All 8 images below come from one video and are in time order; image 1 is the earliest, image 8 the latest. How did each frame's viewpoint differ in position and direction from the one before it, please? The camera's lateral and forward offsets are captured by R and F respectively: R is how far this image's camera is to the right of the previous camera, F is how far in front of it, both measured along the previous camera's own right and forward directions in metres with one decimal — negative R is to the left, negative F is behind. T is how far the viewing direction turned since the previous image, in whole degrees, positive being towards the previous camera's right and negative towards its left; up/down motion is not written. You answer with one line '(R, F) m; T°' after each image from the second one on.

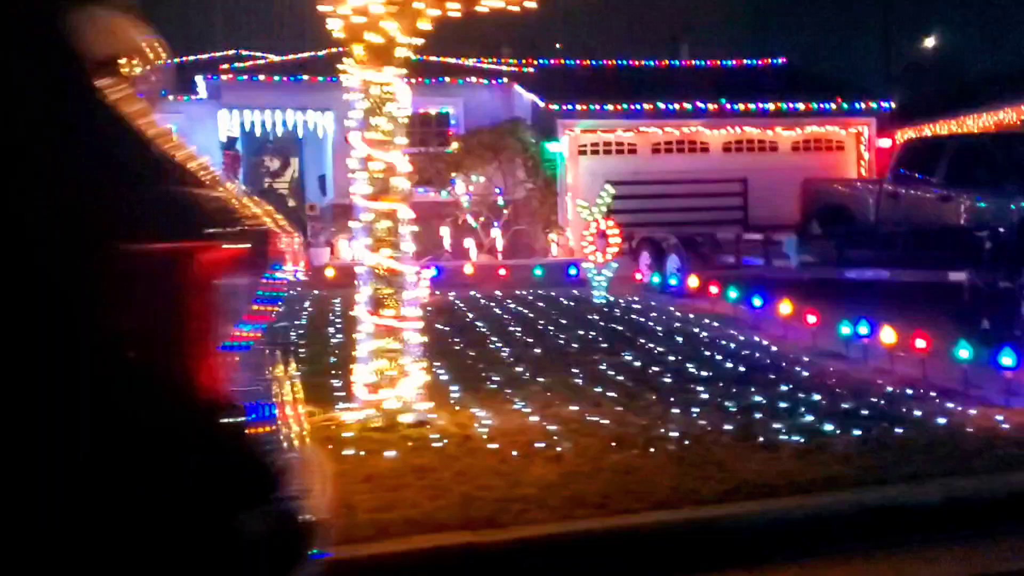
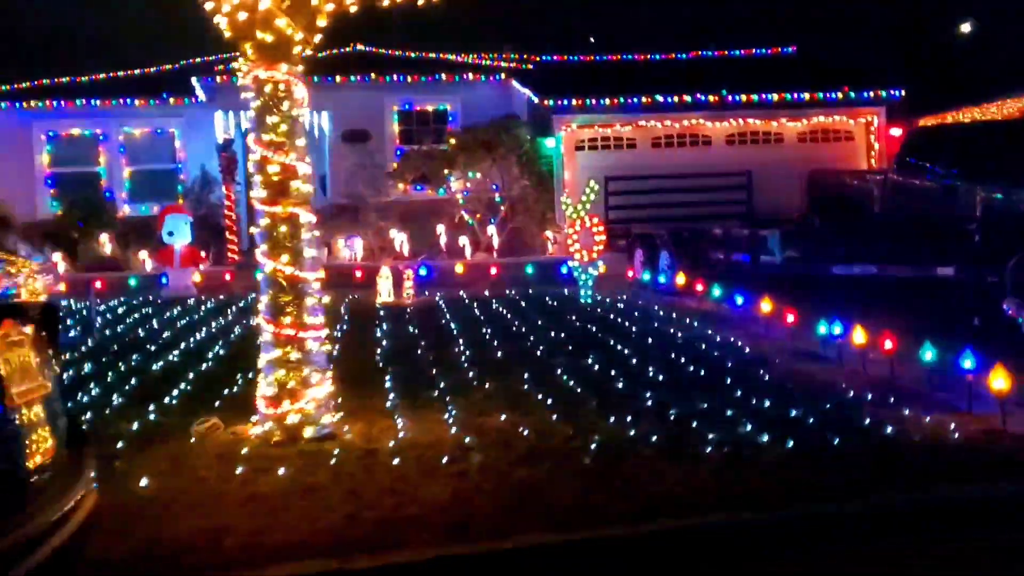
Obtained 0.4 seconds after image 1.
(+0.7, +0.3) m; -2°
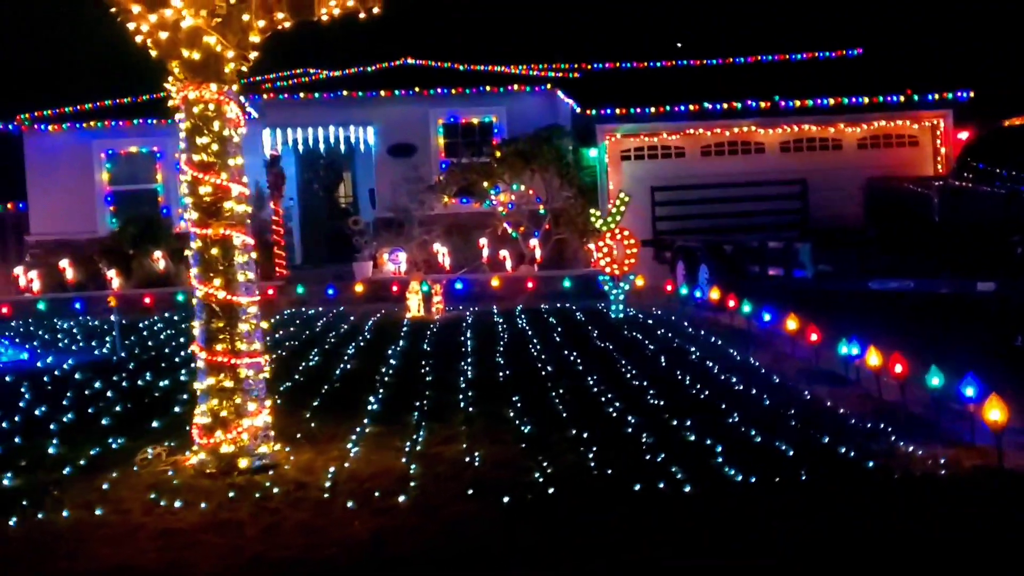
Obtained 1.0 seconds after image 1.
(+0.8, +0.3) m; -5°
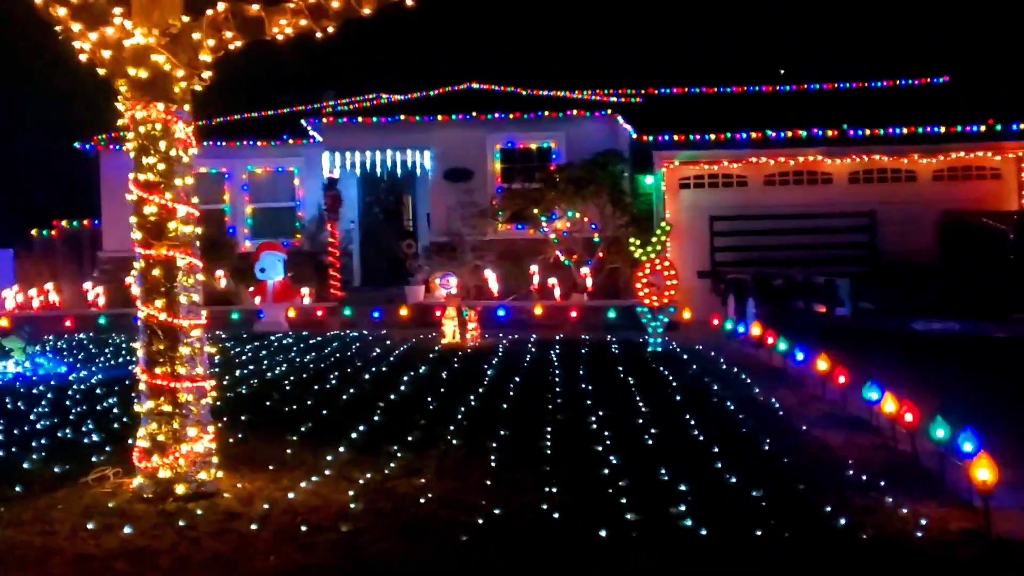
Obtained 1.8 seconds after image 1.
(+0.8, +0.3) m; -6°
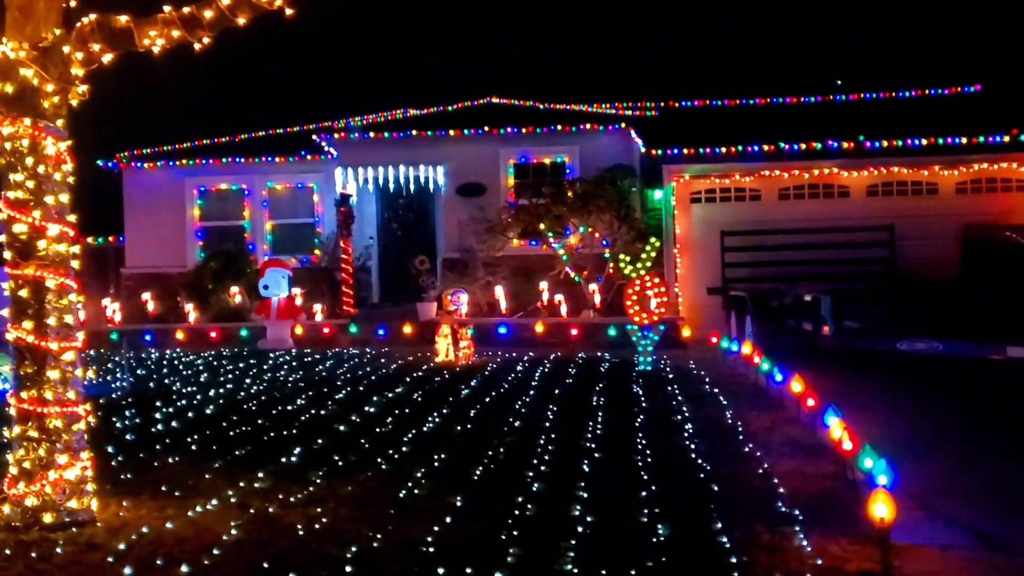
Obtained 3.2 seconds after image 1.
(+0.9, +0.3) m; -4°
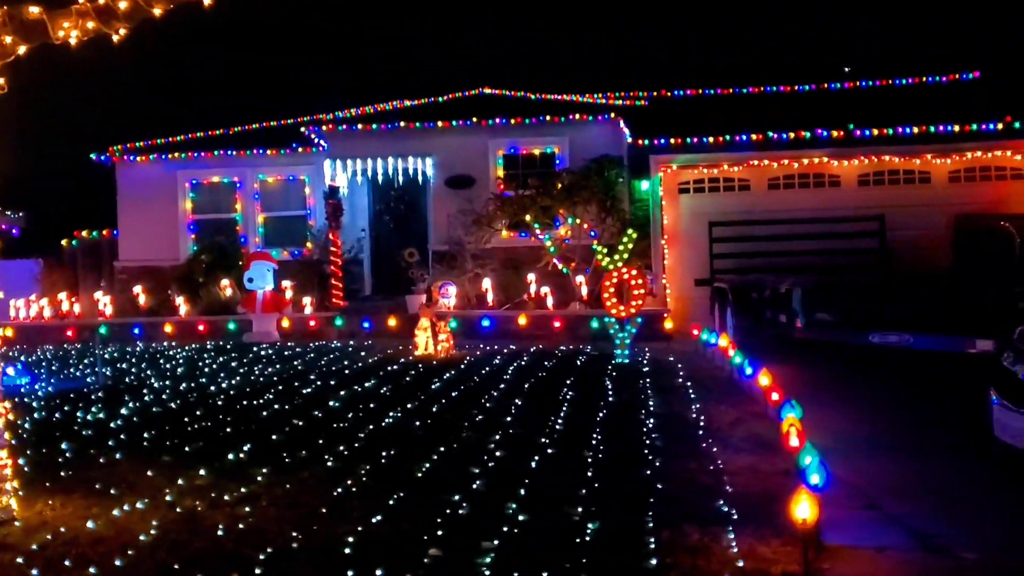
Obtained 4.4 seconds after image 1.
(+0.5, +0.1) m; -1°
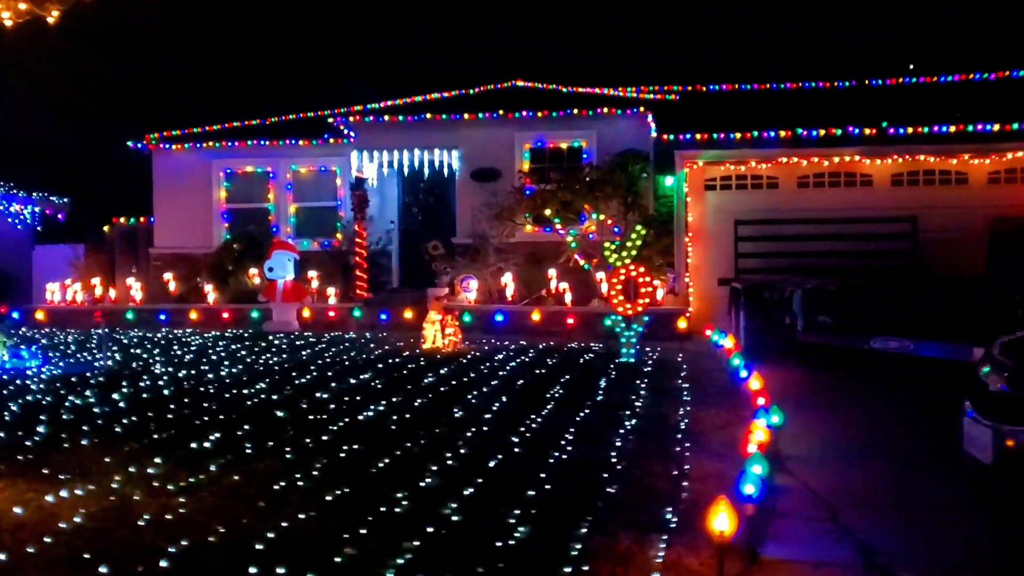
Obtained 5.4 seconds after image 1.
(+0.6, +0.2) m; -3°
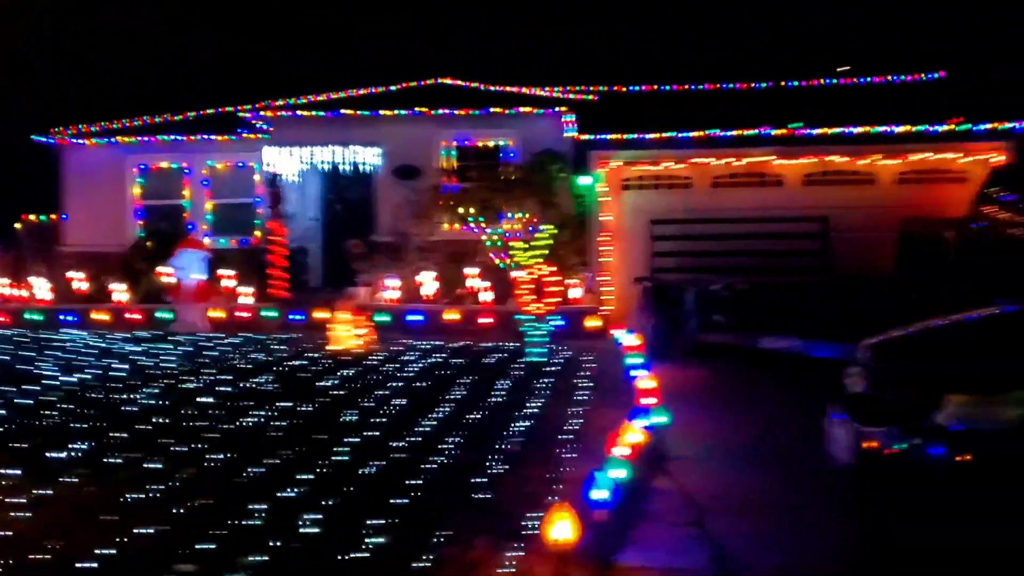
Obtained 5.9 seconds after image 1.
(+0.4, +0.1) m; +3°
